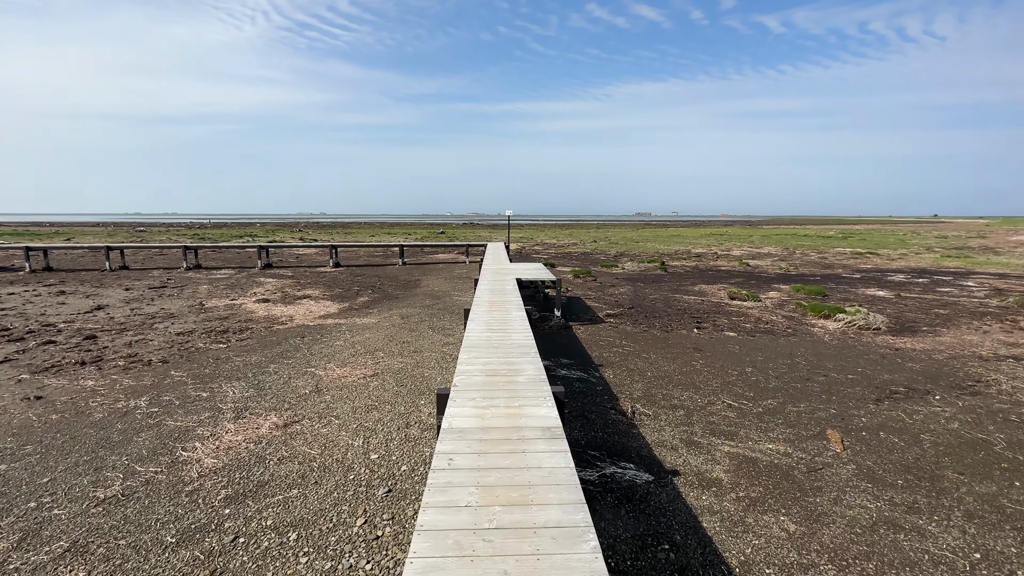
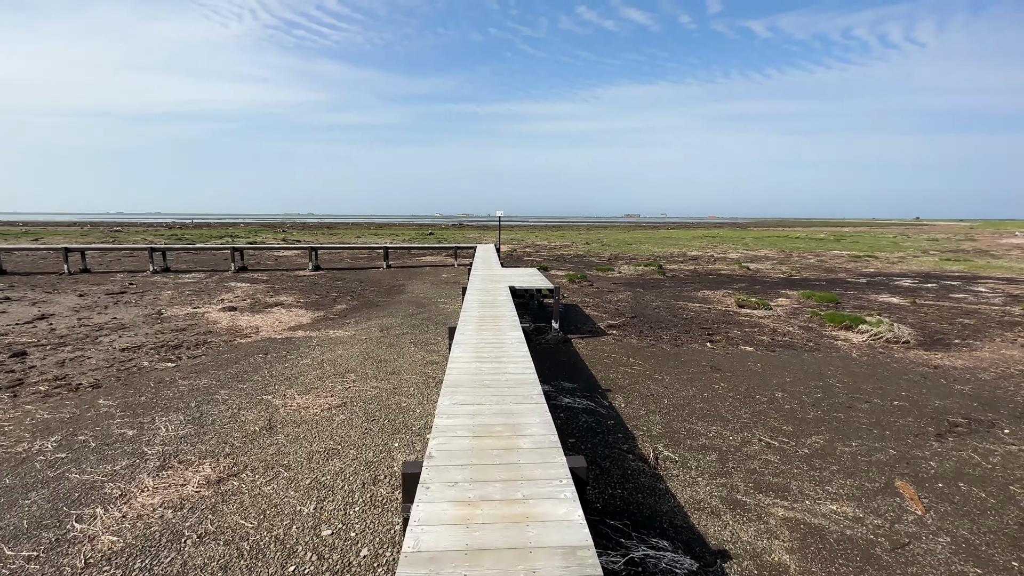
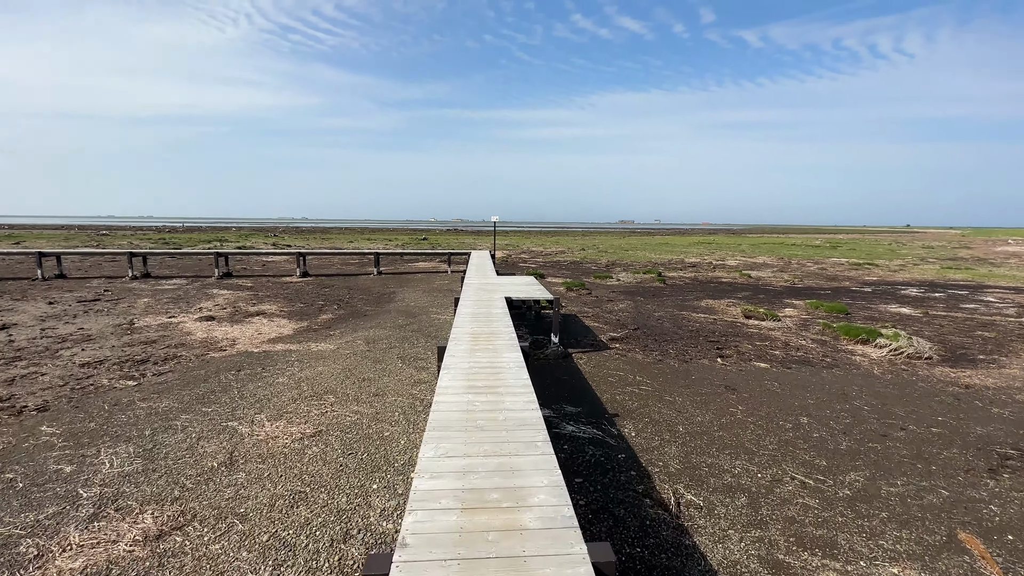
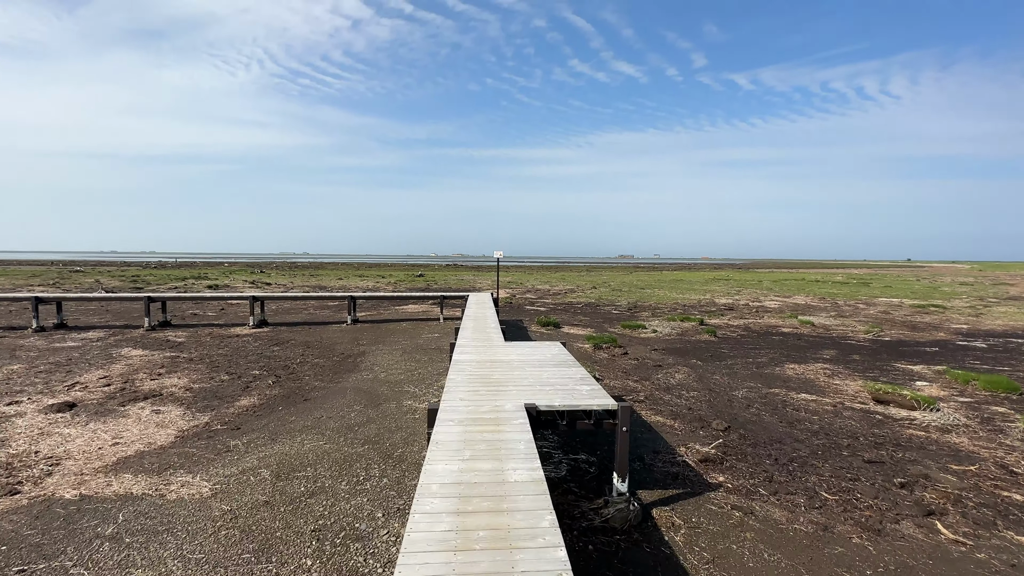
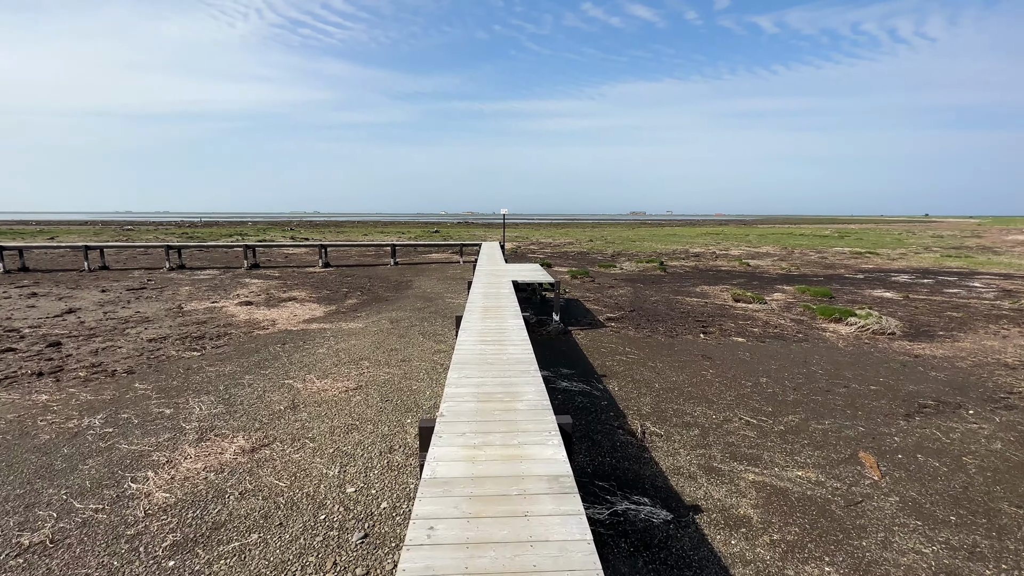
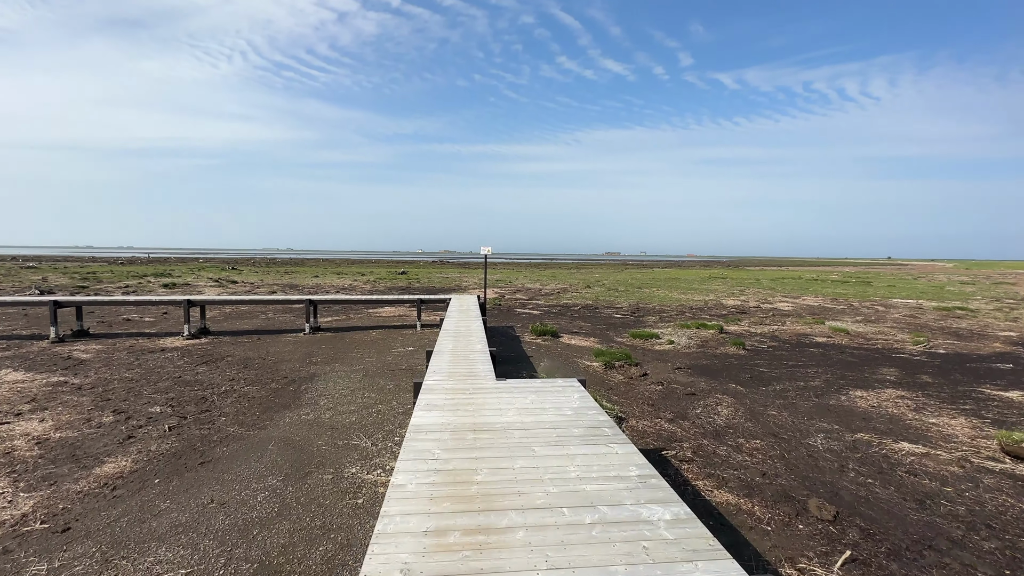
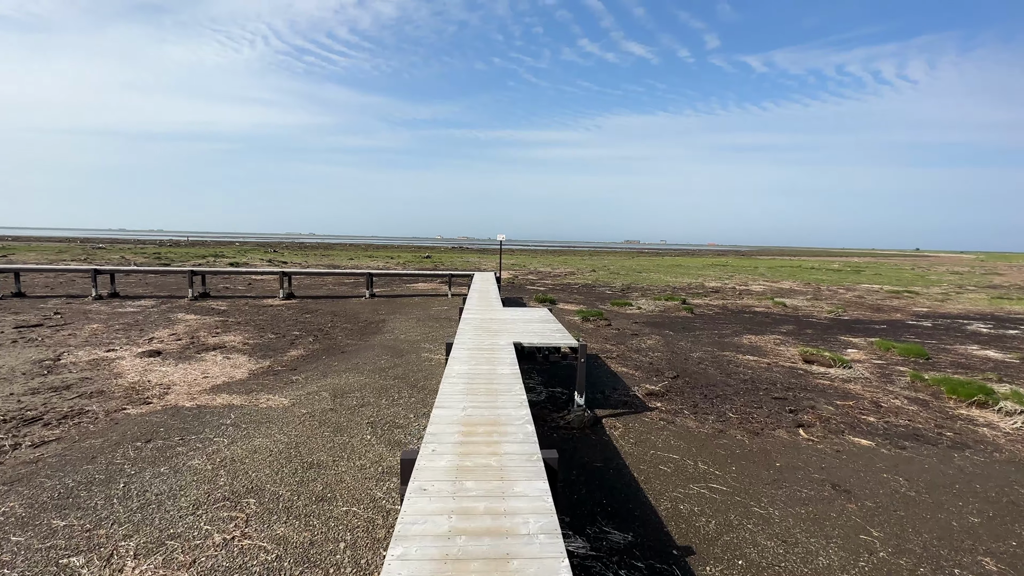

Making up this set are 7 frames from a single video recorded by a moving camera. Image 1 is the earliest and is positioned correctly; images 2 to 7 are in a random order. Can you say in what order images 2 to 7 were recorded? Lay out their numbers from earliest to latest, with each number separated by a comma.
5, 2, 3, 7, 4, 6
